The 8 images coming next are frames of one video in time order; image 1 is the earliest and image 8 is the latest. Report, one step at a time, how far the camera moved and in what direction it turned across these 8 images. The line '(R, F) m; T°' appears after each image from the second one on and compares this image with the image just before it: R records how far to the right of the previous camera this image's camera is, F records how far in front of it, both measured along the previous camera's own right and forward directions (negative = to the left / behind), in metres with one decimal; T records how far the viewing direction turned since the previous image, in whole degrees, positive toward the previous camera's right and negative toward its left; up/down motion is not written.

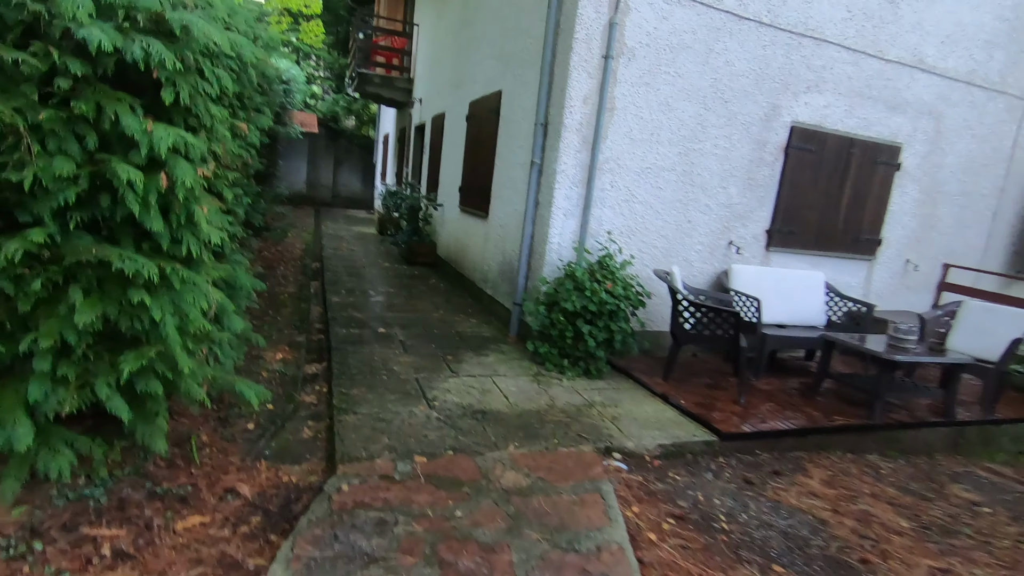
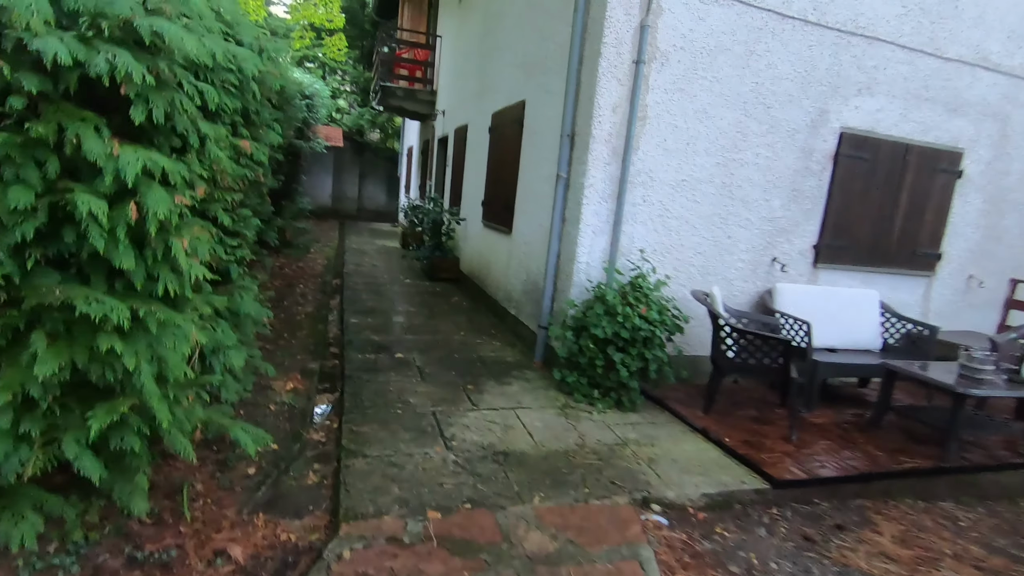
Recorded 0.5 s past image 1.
(0.0, +0.3) m; -3°
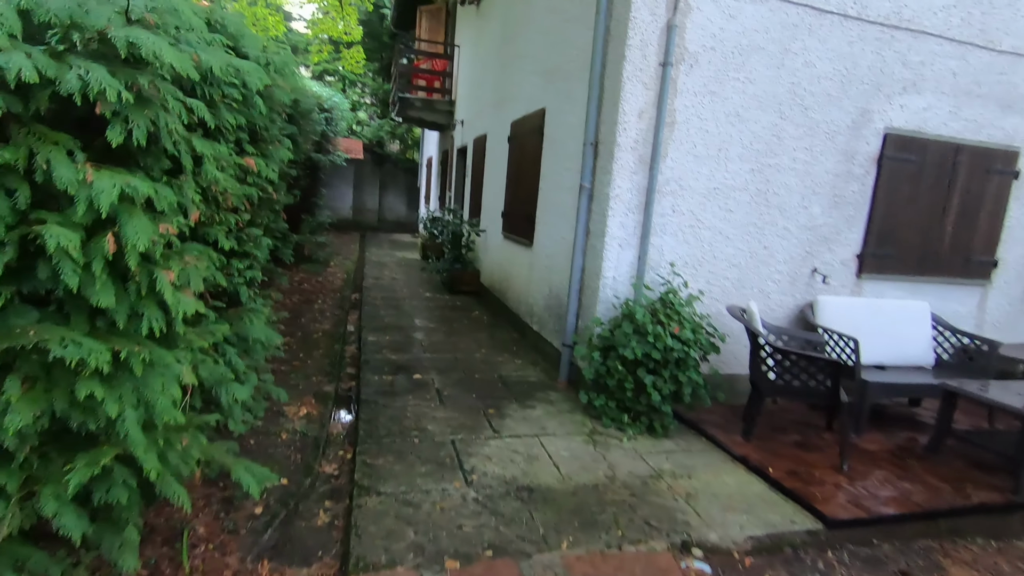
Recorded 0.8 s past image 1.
(0.0, +0.2) m; -2°
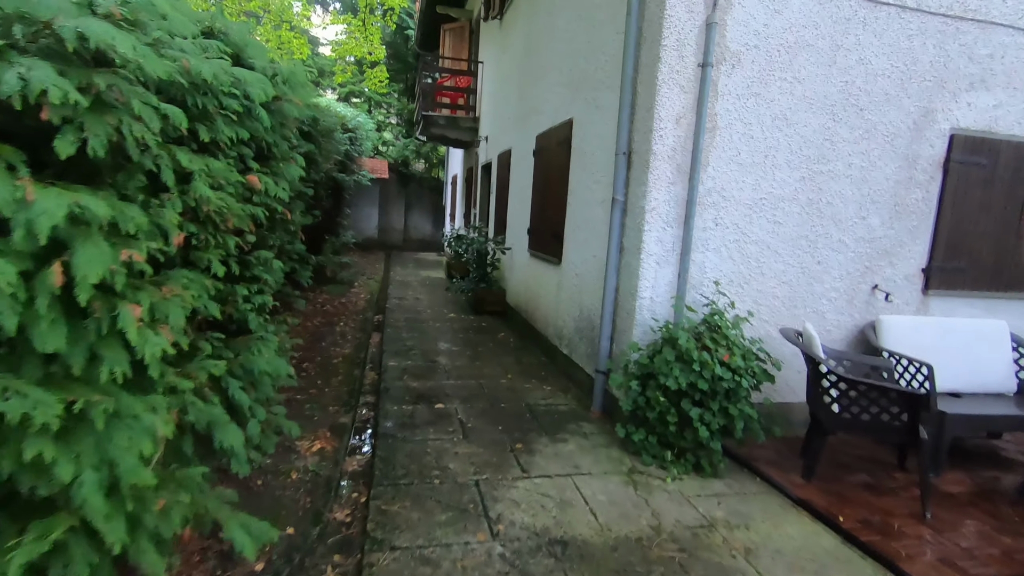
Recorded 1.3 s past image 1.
(0.0, +0.3) m; -3°
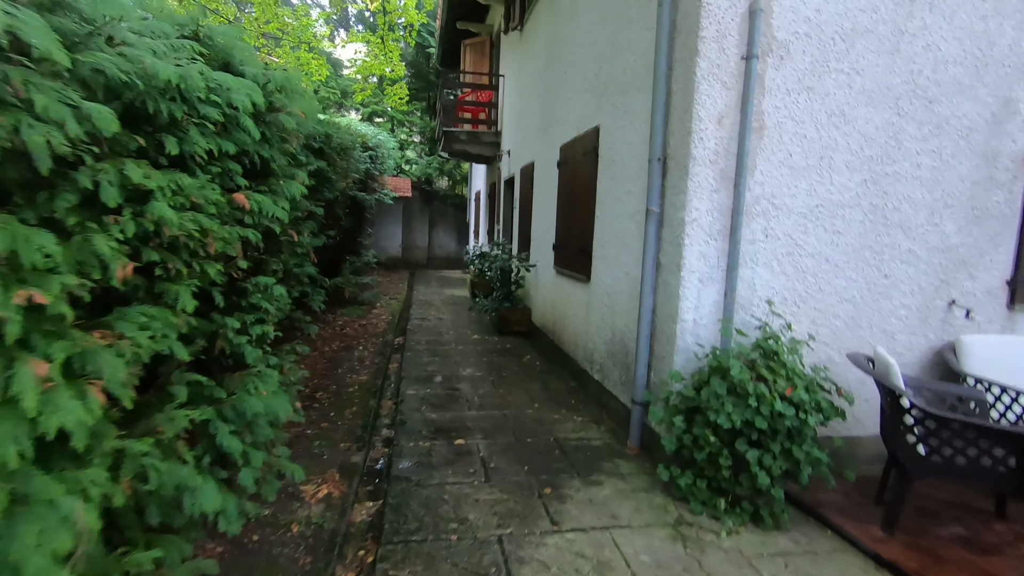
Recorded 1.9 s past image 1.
(0.0, +0.4) m; -3°
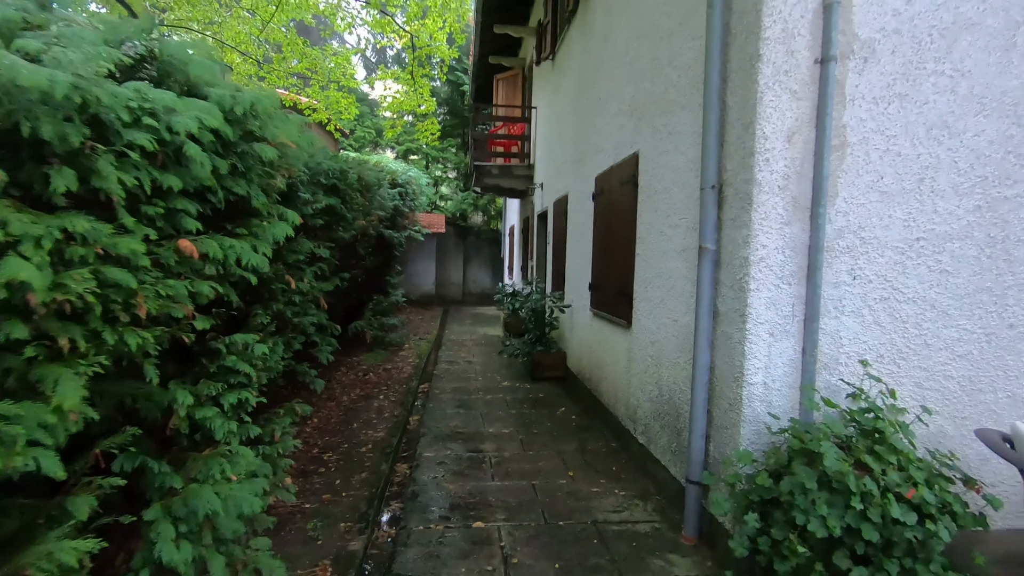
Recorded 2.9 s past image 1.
(+0.1, +0.5) m; -4°
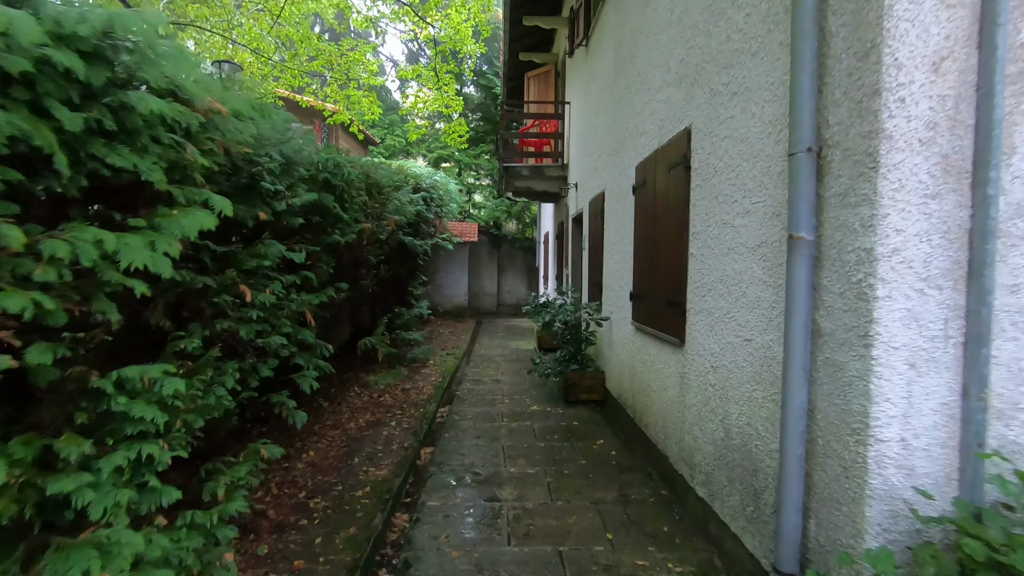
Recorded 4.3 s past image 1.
(+0.1, +0.8) m; -4°
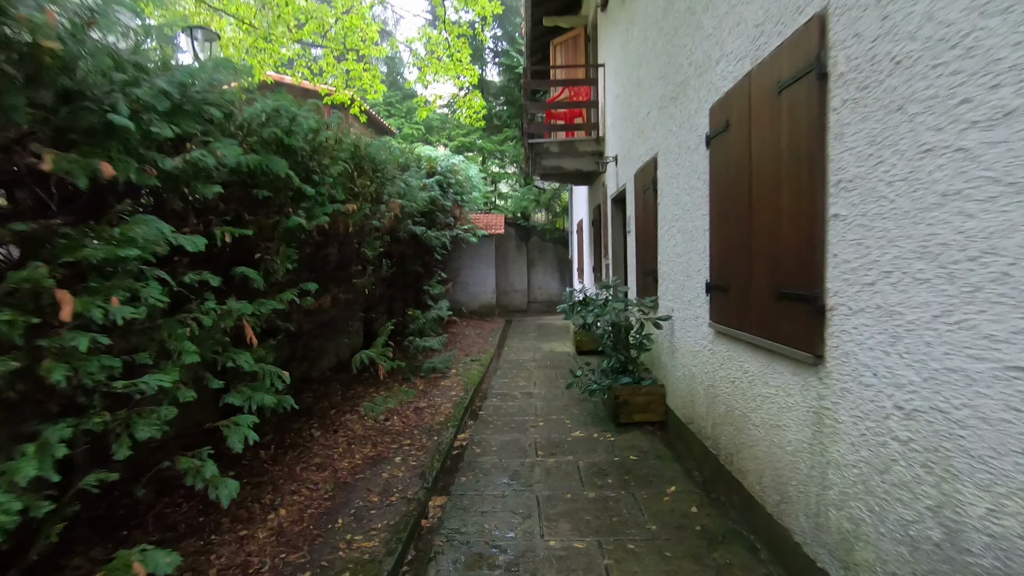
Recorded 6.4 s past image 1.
(0.0, +1.2) m; -3°
